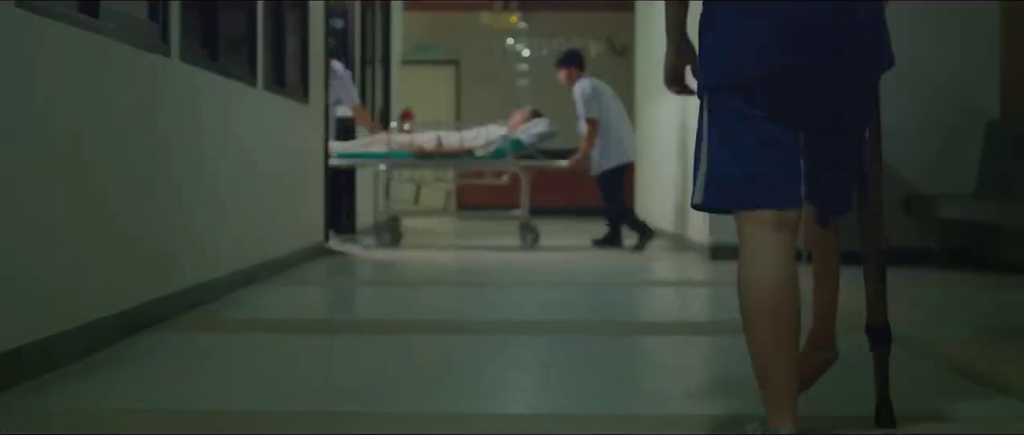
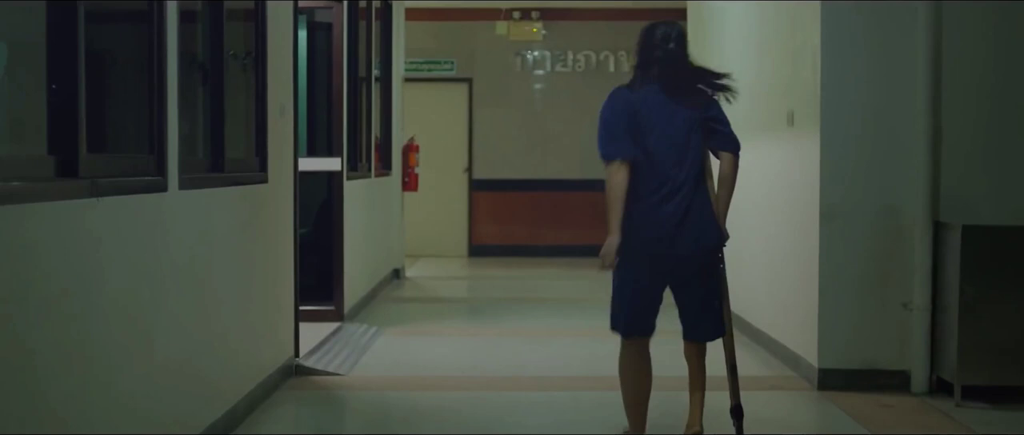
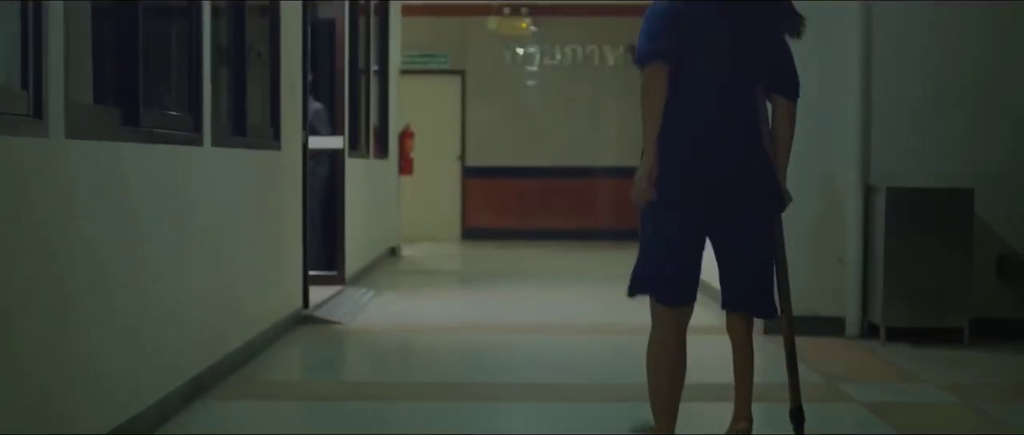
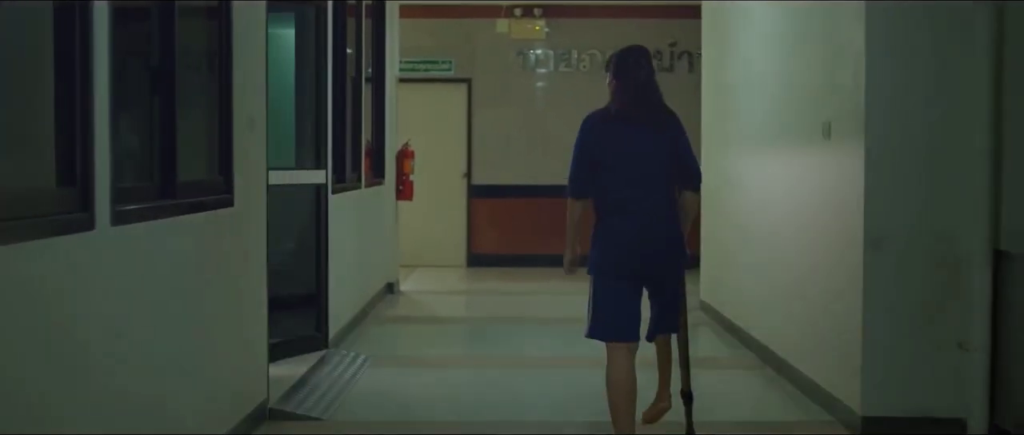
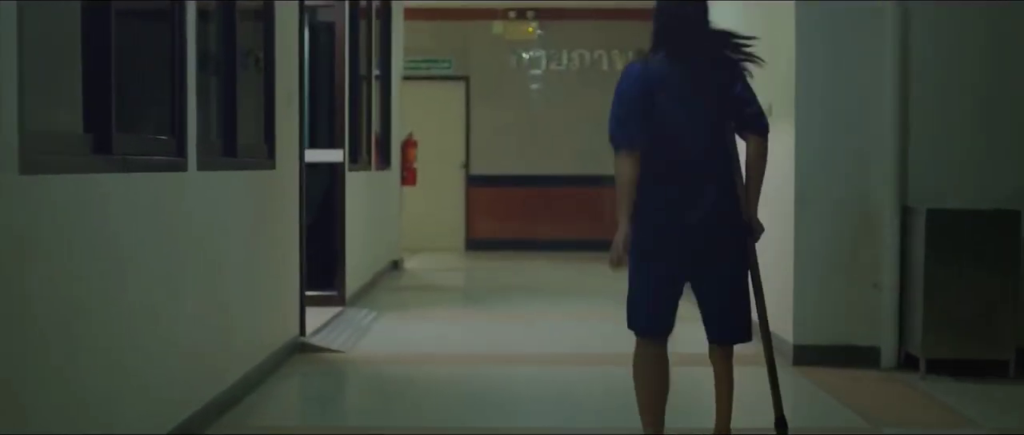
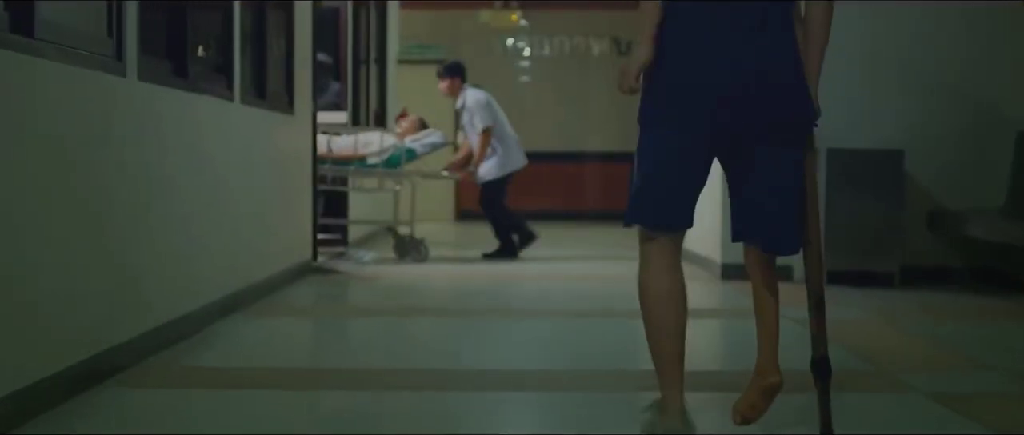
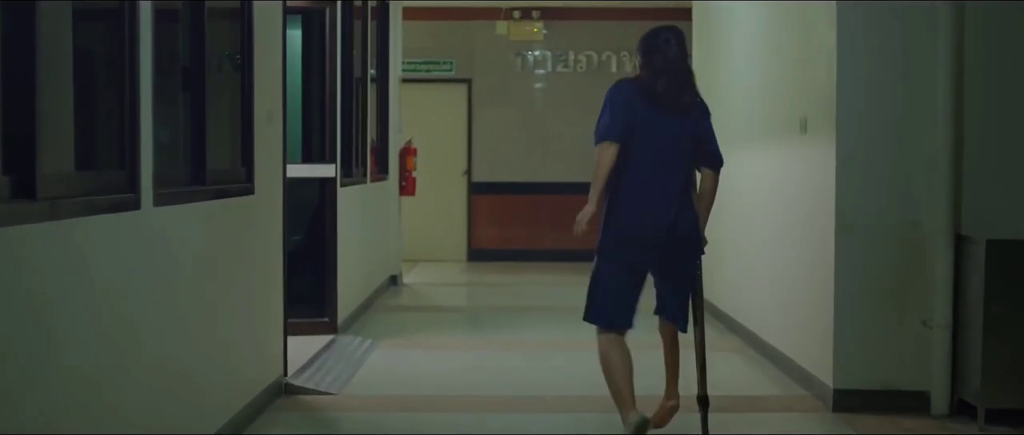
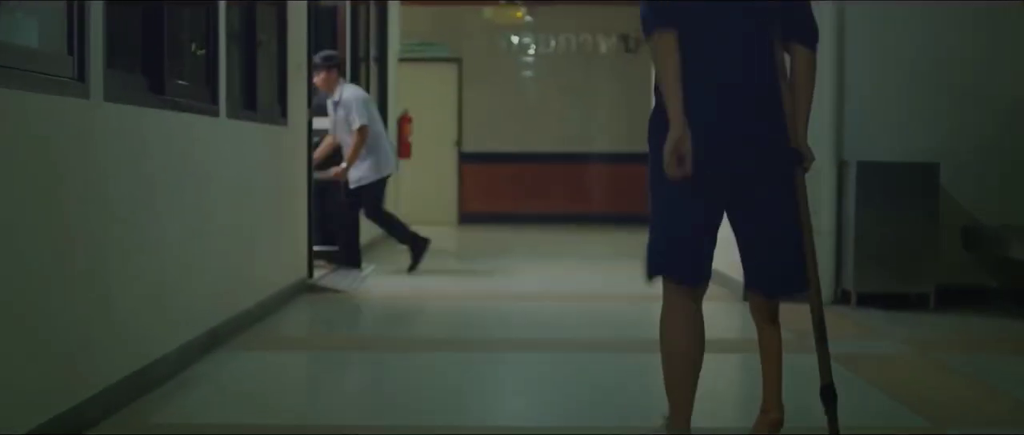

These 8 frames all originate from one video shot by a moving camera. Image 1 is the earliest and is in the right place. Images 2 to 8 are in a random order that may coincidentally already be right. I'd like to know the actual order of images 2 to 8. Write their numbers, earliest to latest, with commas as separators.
6, 8, 3, 5, 2, 7, 4
